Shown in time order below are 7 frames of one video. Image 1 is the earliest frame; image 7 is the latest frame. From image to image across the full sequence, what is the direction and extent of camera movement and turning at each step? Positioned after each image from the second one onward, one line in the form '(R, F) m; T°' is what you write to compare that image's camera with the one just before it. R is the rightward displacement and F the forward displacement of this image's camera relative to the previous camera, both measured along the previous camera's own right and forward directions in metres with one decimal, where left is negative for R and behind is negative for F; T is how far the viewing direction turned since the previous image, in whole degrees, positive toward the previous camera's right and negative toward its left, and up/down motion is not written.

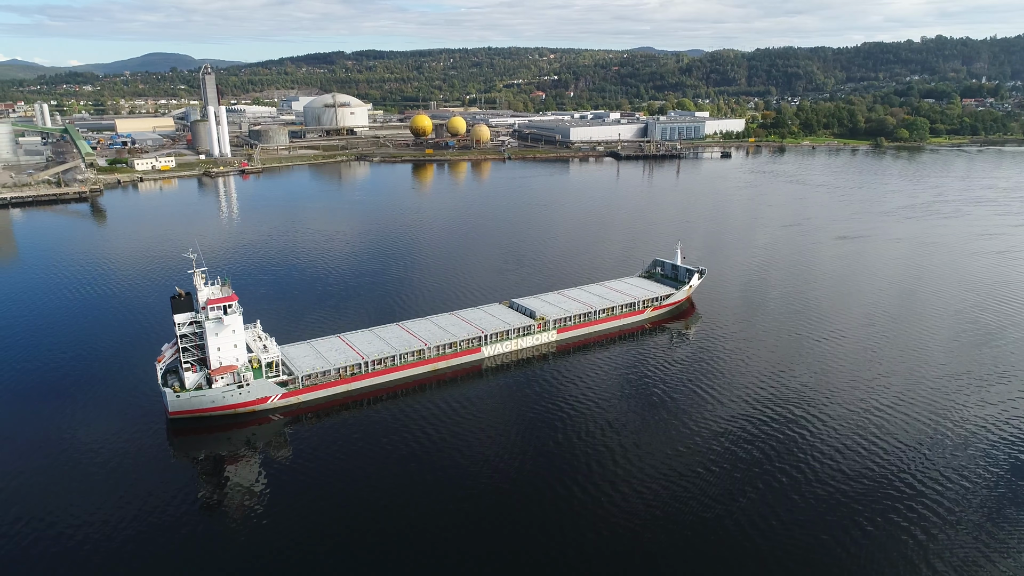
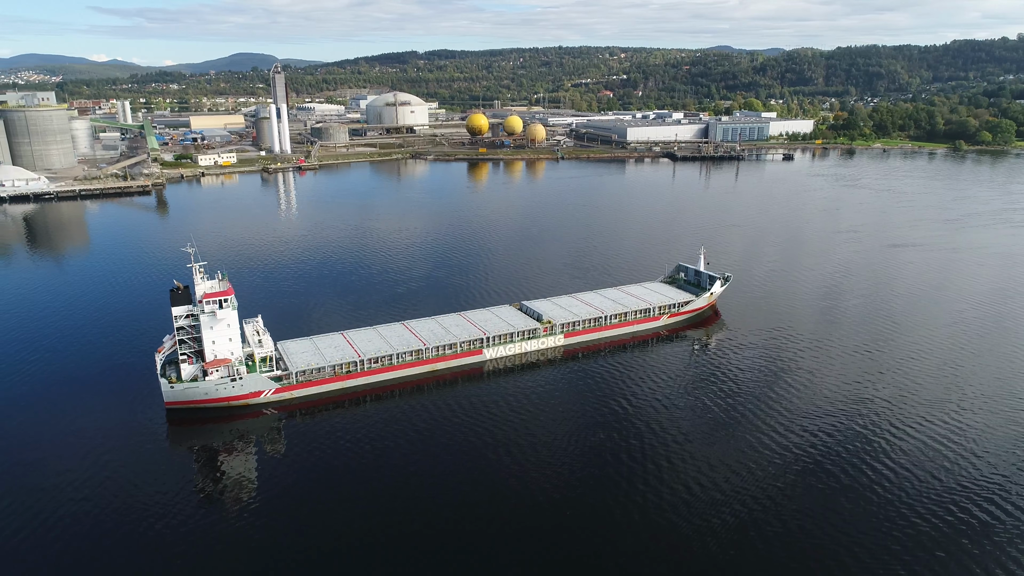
(+2.0, +0.5) m; -5°
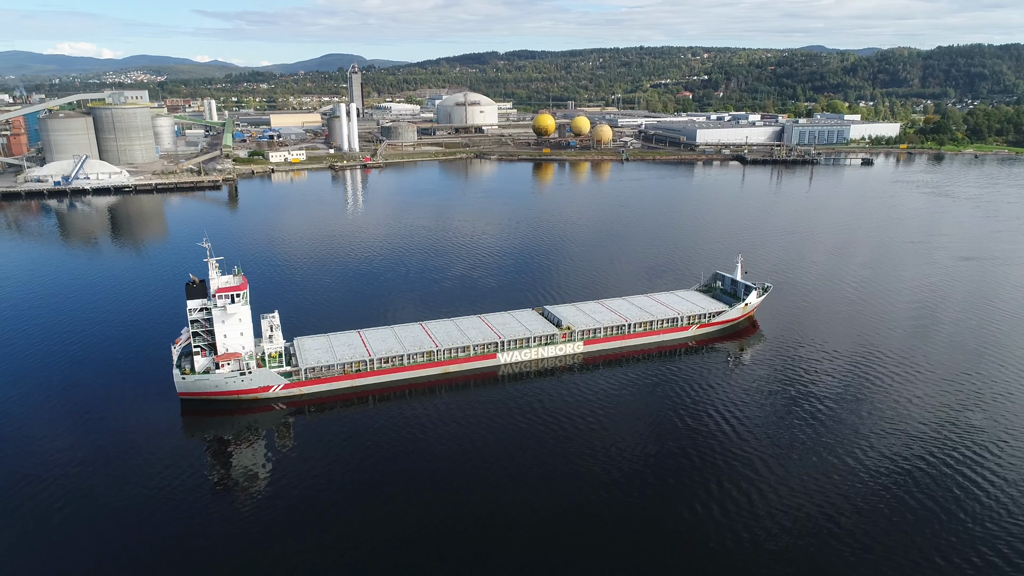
(+1.8, +0.6) m; -6°
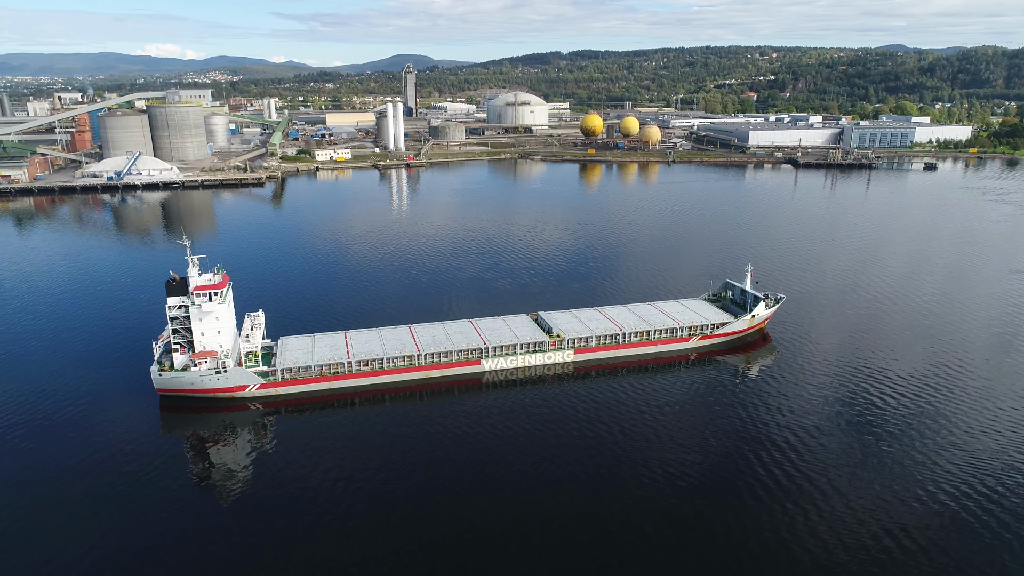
(+2.3, +0.8) m; -5°
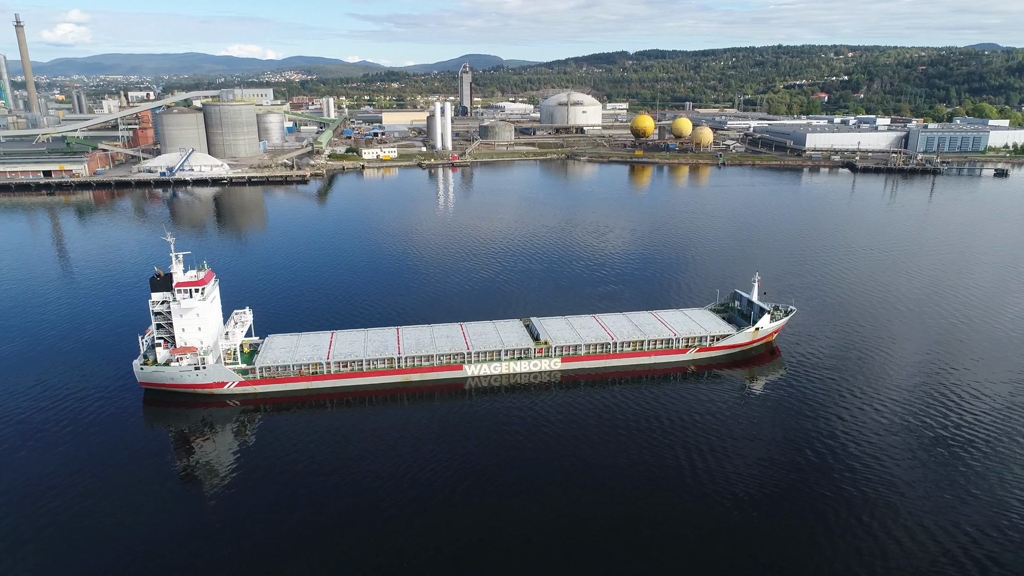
(+2.3, +0.7) m; -5°
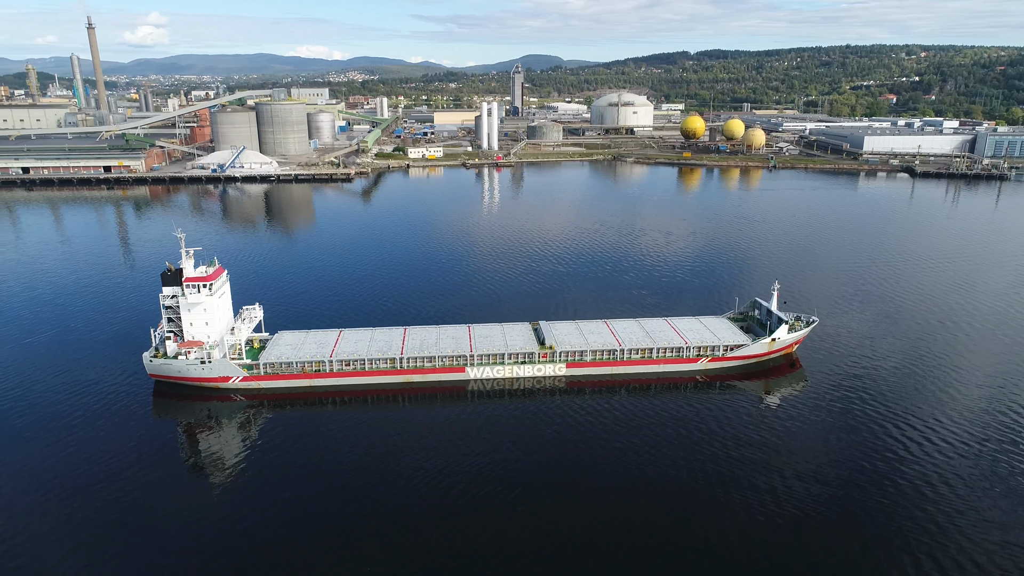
(+1.5, +0.4) m; -4°
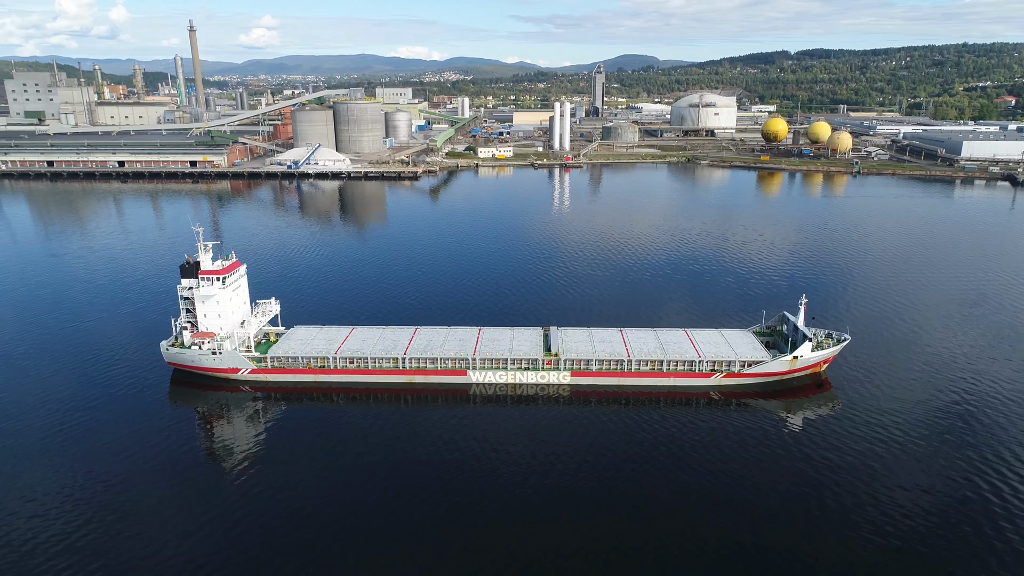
(+2.3, +0.6) m; -7°
